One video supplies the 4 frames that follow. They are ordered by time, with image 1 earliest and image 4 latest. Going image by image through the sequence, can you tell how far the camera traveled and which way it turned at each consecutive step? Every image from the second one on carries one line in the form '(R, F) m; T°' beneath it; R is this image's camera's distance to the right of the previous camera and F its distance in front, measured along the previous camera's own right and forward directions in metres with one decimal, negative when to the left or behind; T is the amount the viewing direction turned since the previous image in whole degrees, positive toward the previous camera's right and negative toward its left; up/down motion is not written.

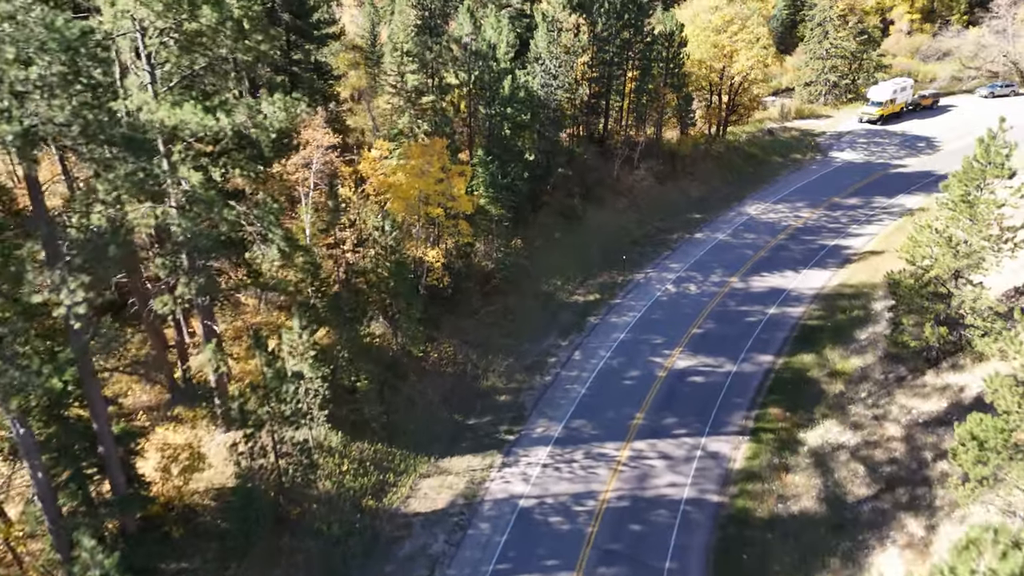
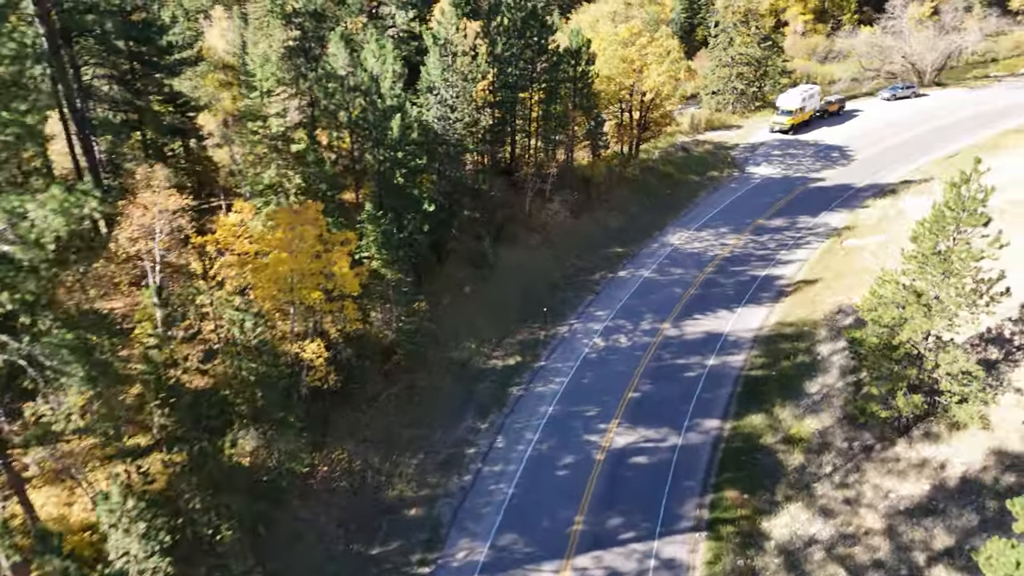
(+0.4, +5.1) m; +7°
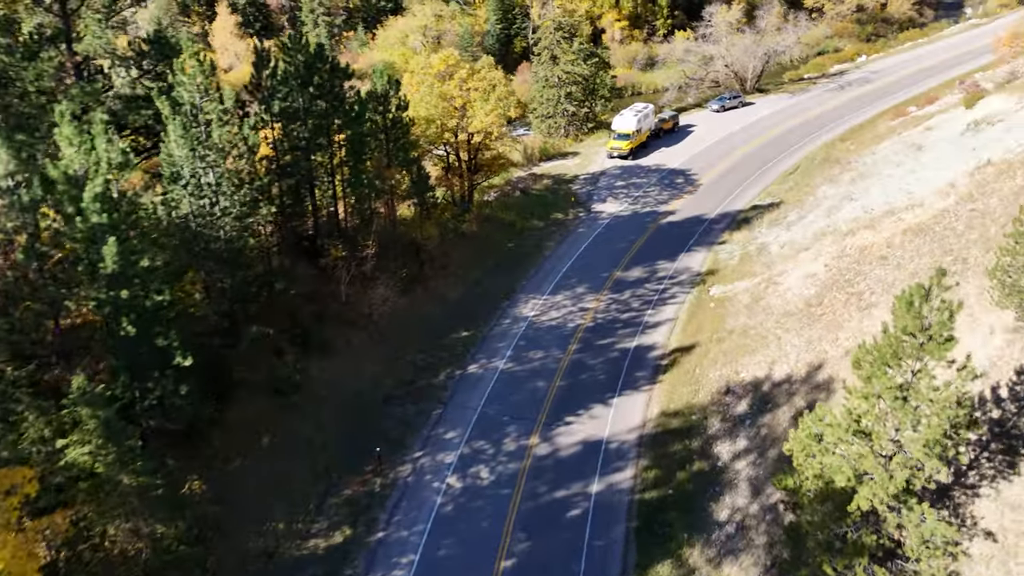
(+1.3, +7.7) m; +12°
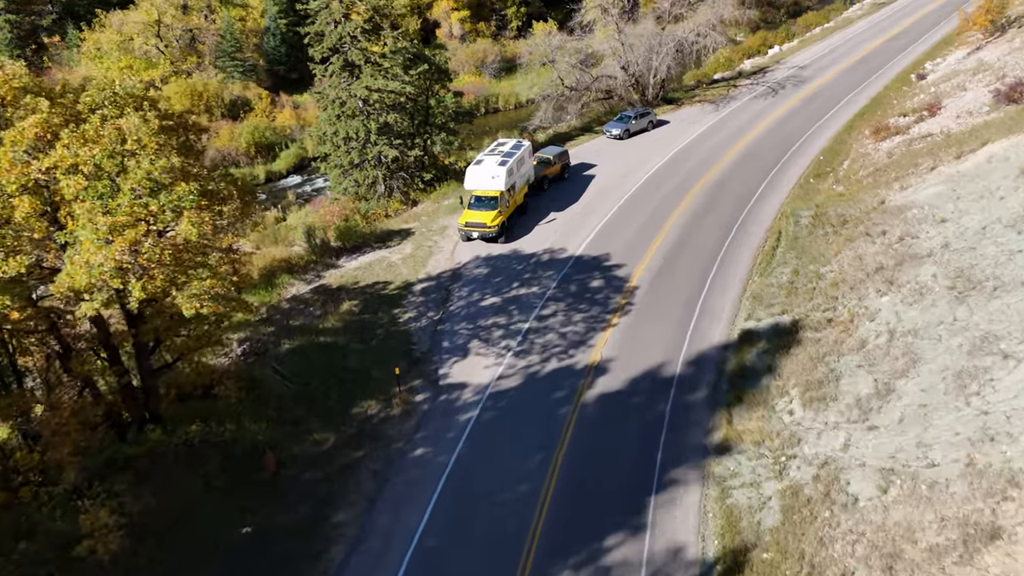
(+3.4, +23.8) m; +11°
